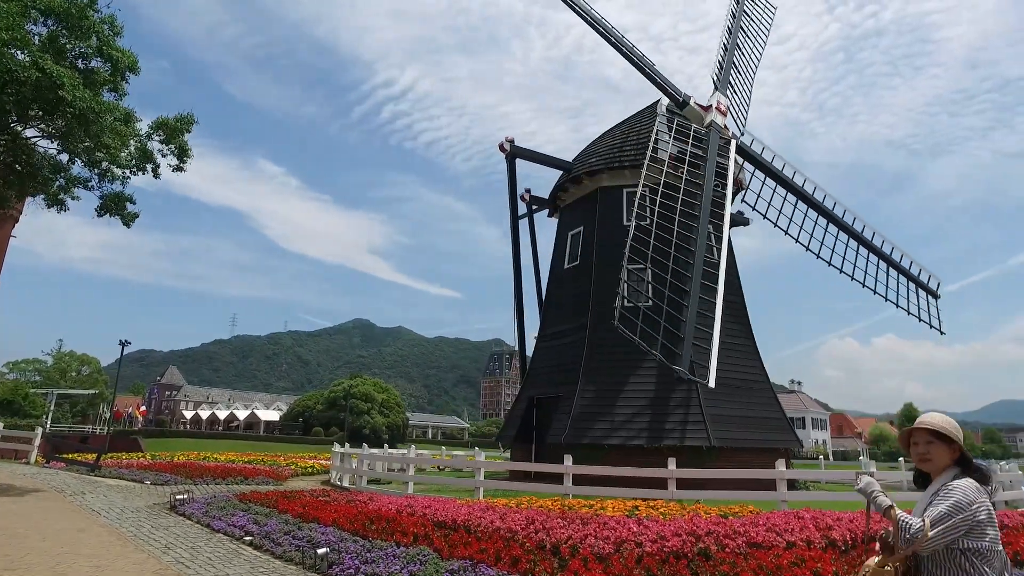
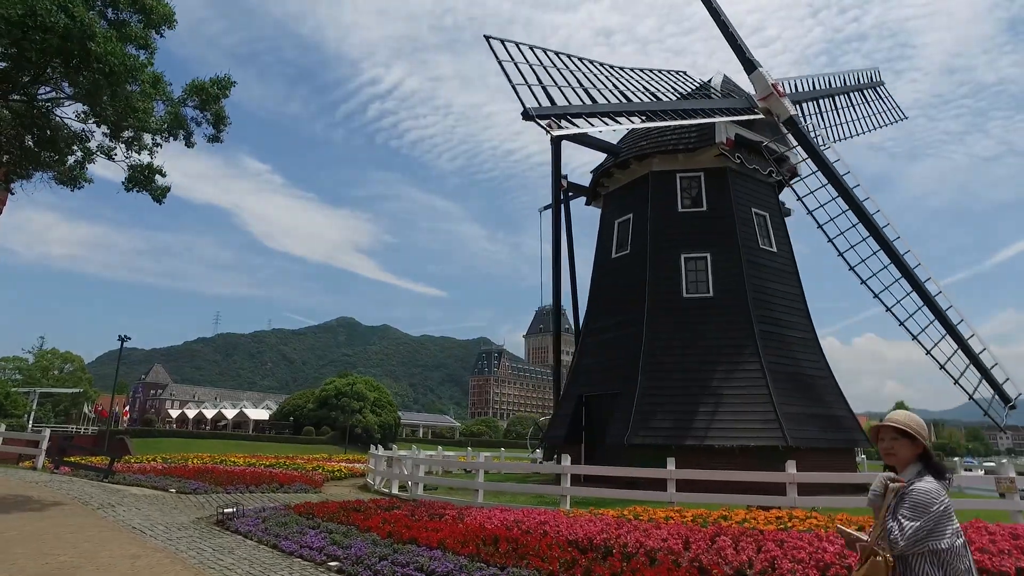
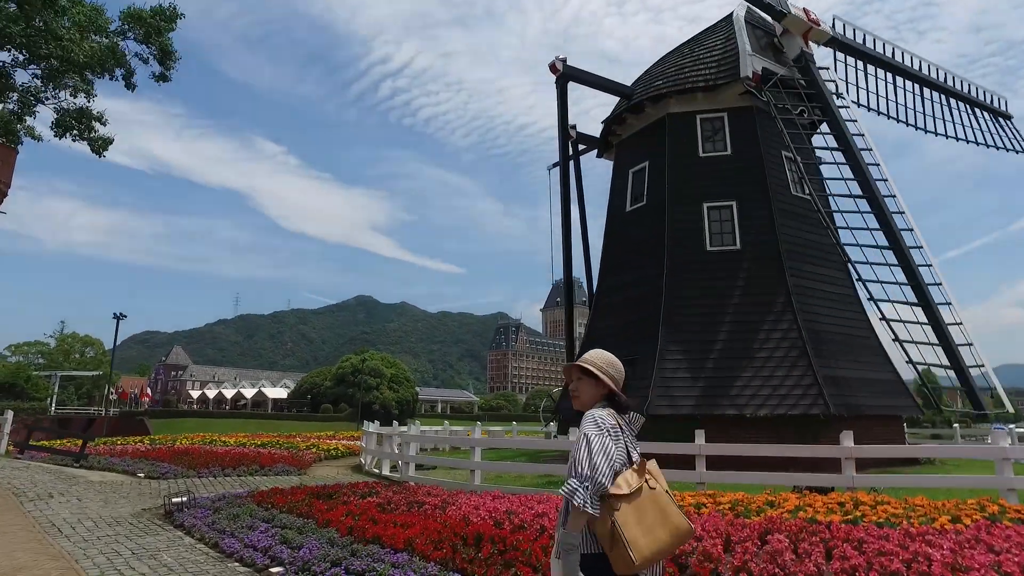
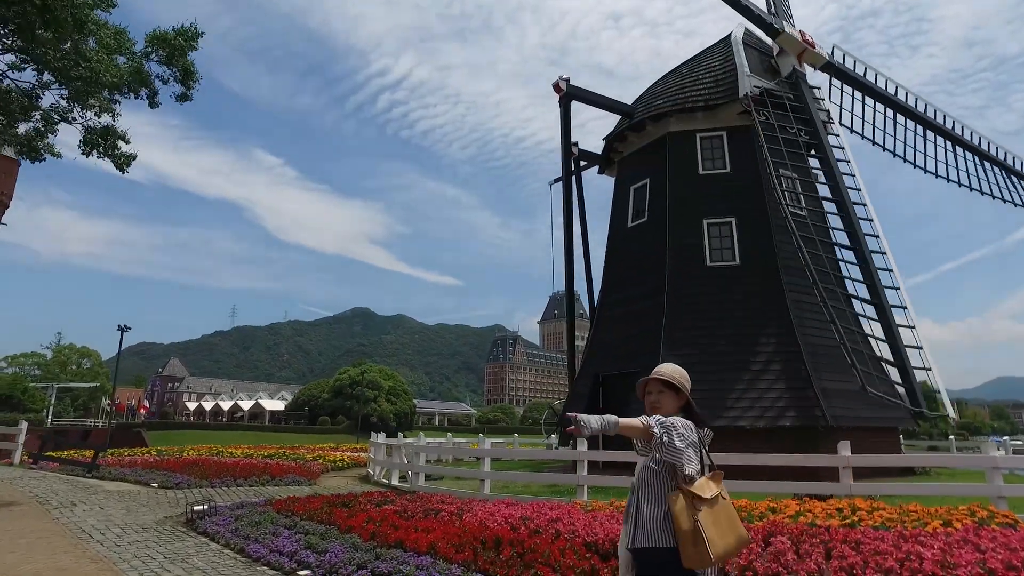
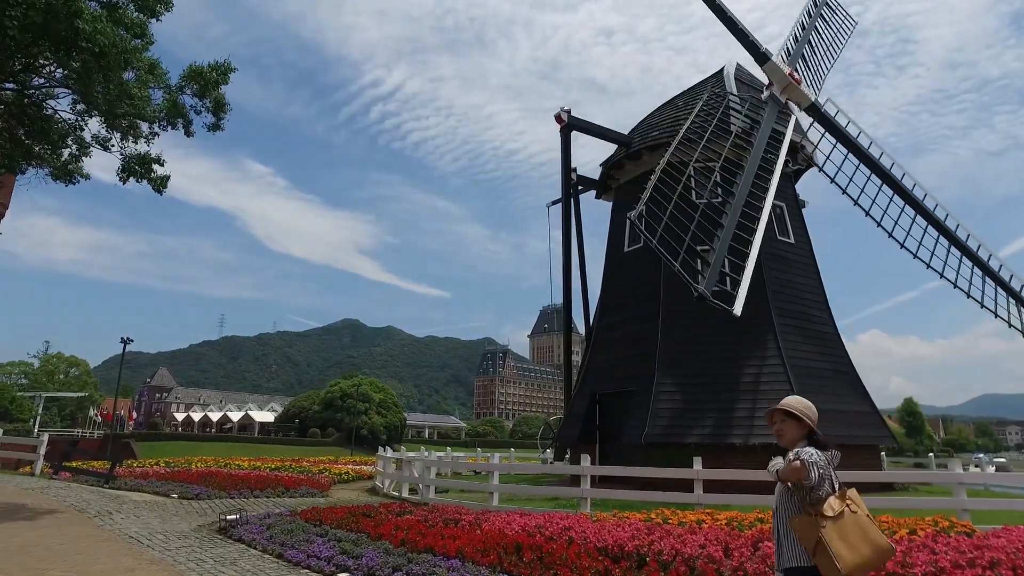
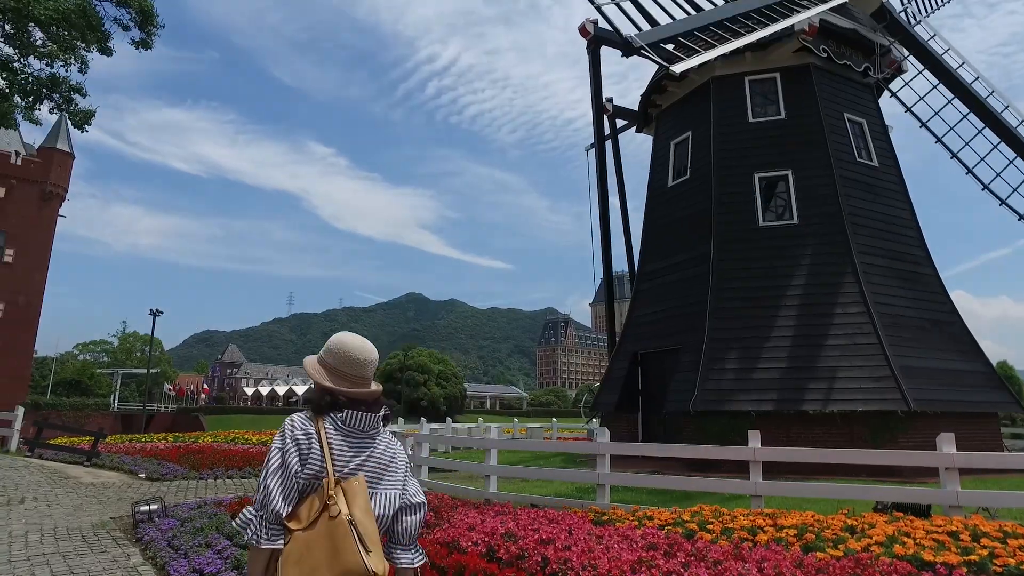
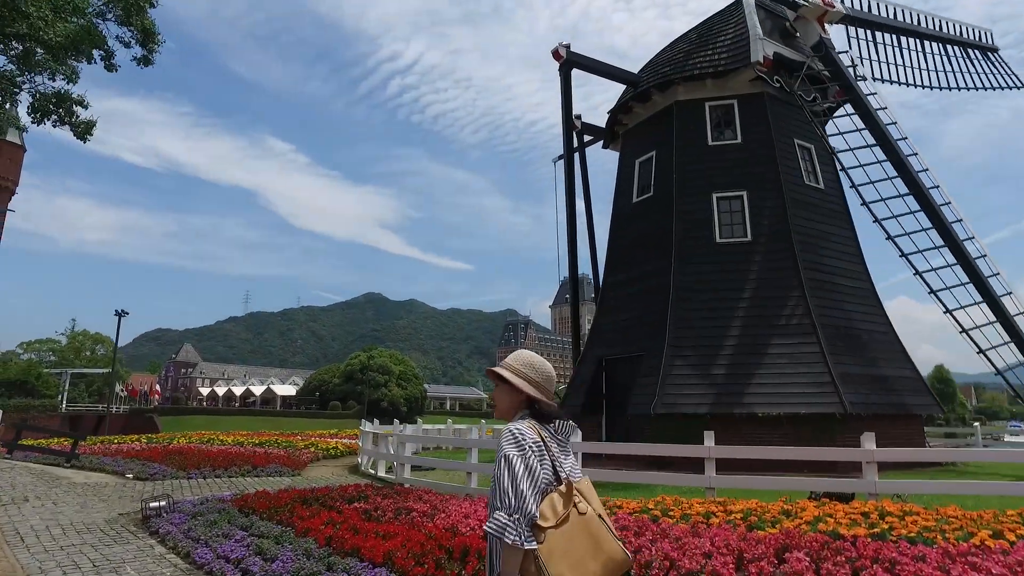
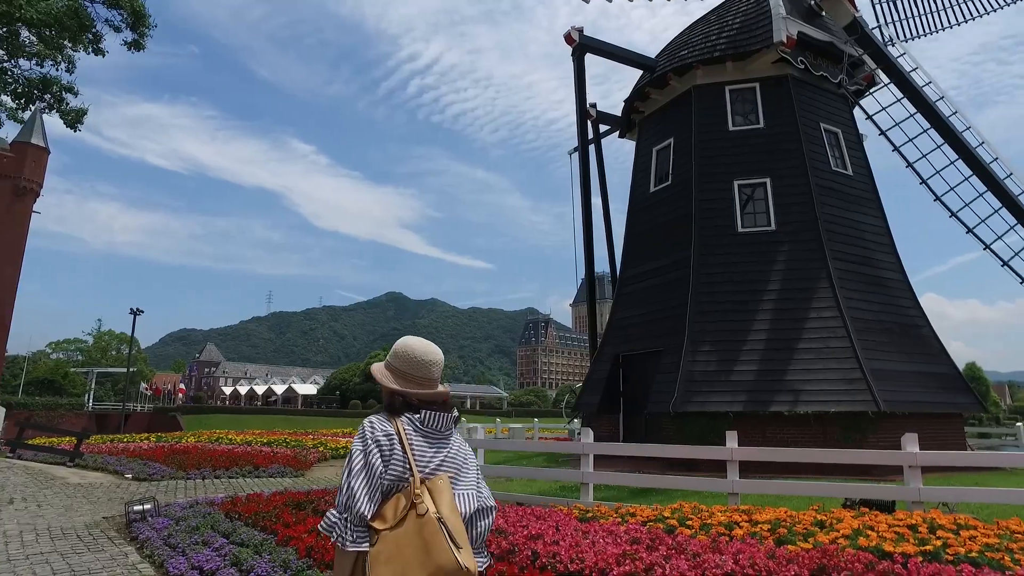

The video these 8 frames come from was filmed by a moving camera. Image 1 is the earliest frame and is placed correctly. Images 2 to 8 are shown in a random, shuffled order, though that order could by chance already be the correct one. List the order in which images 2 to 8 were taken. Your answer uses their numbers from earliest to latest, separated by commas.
2, 5, 4, 3, 7, 8, 6
